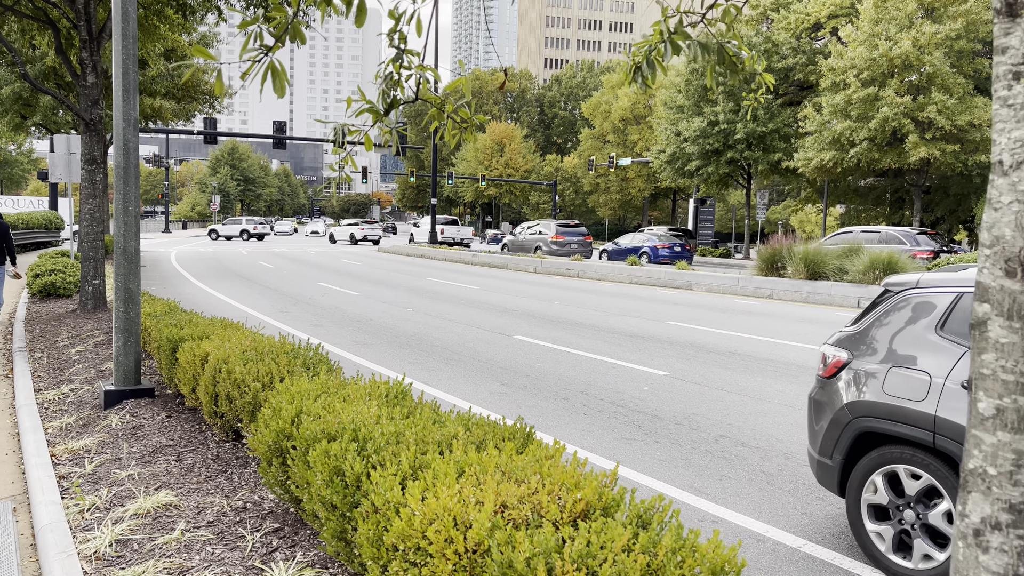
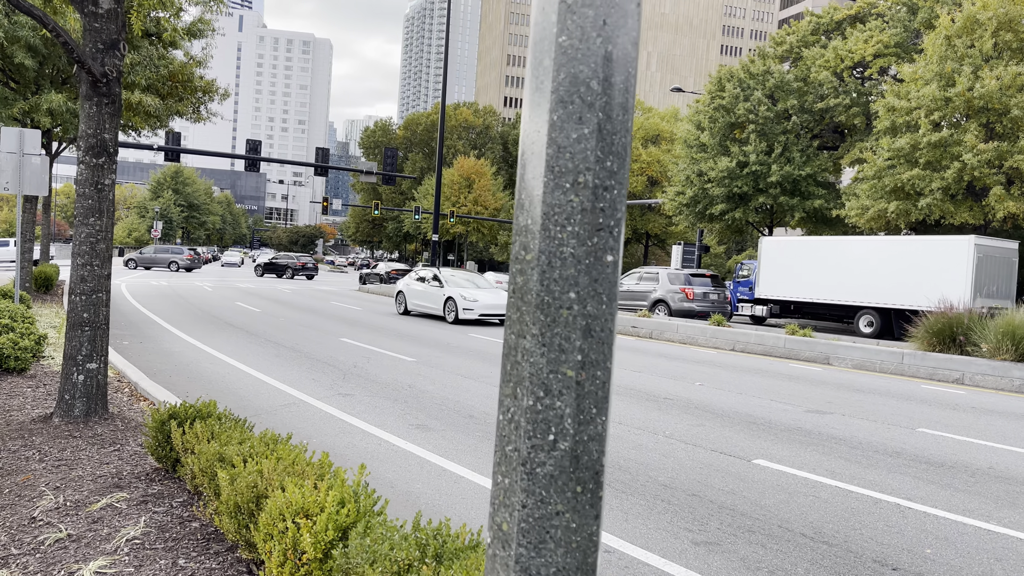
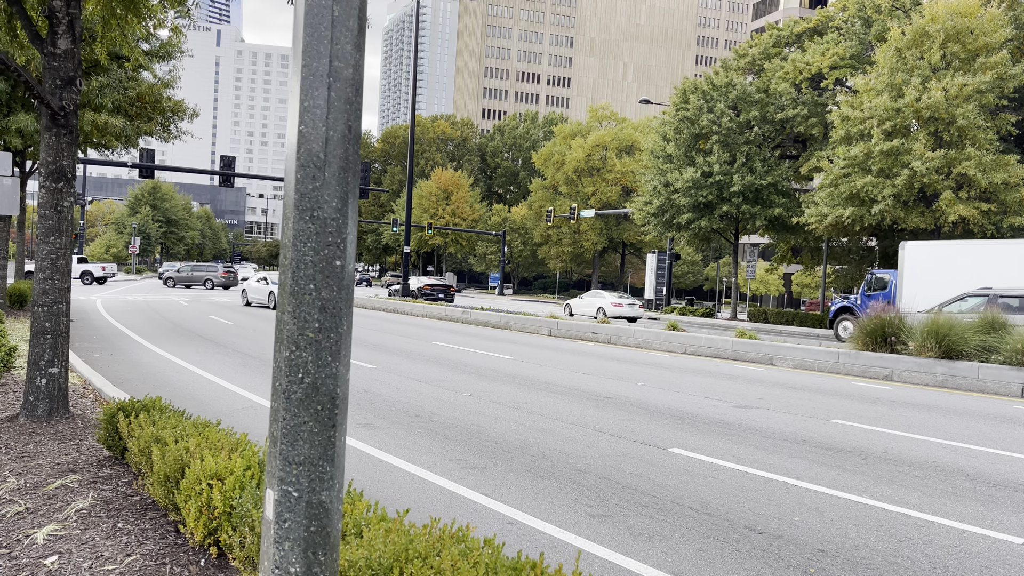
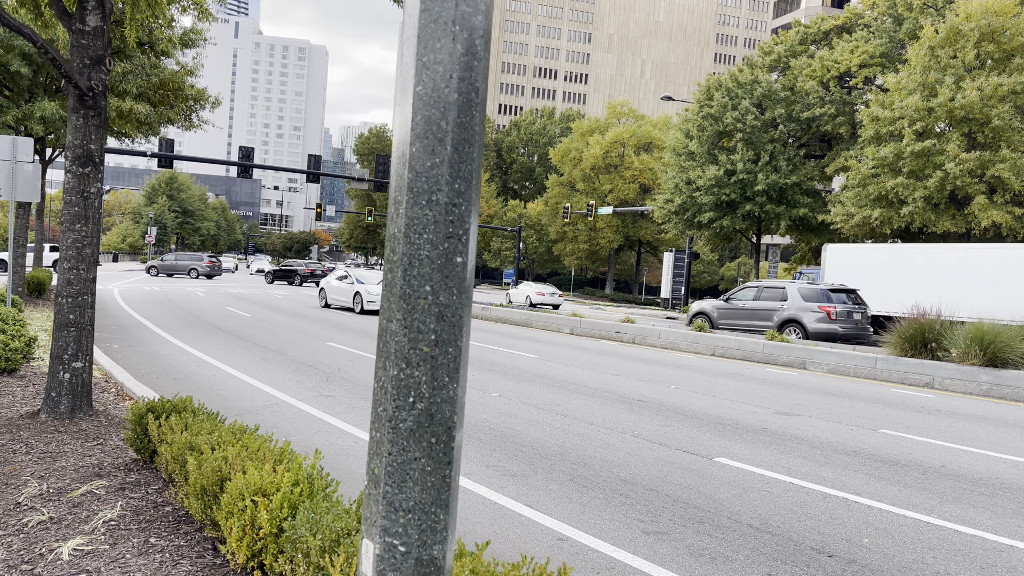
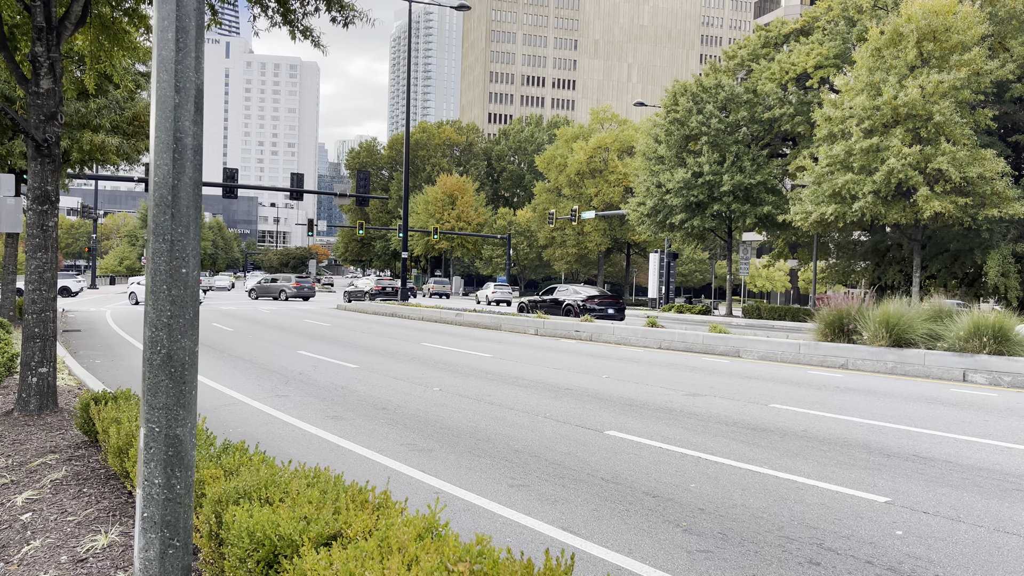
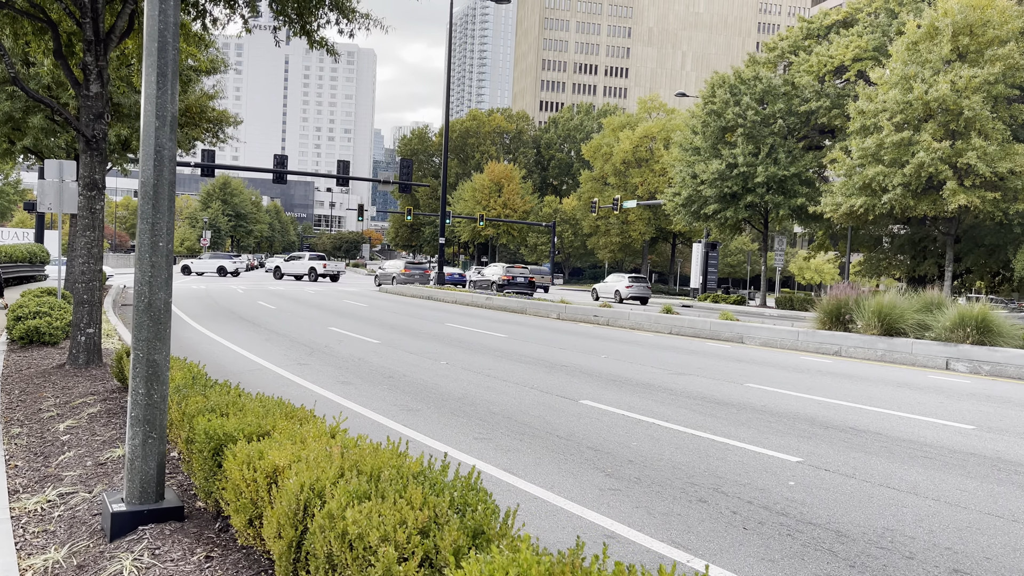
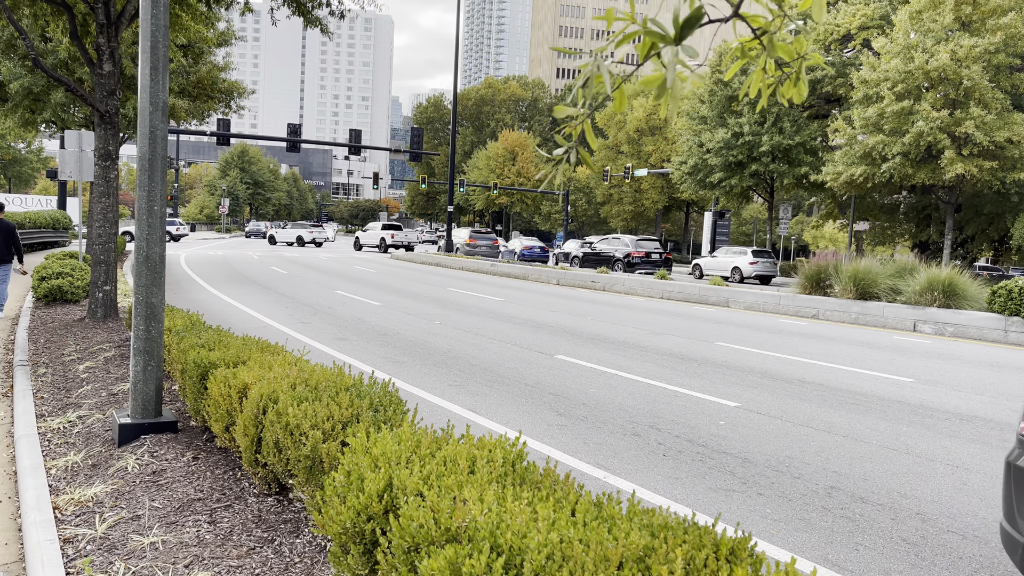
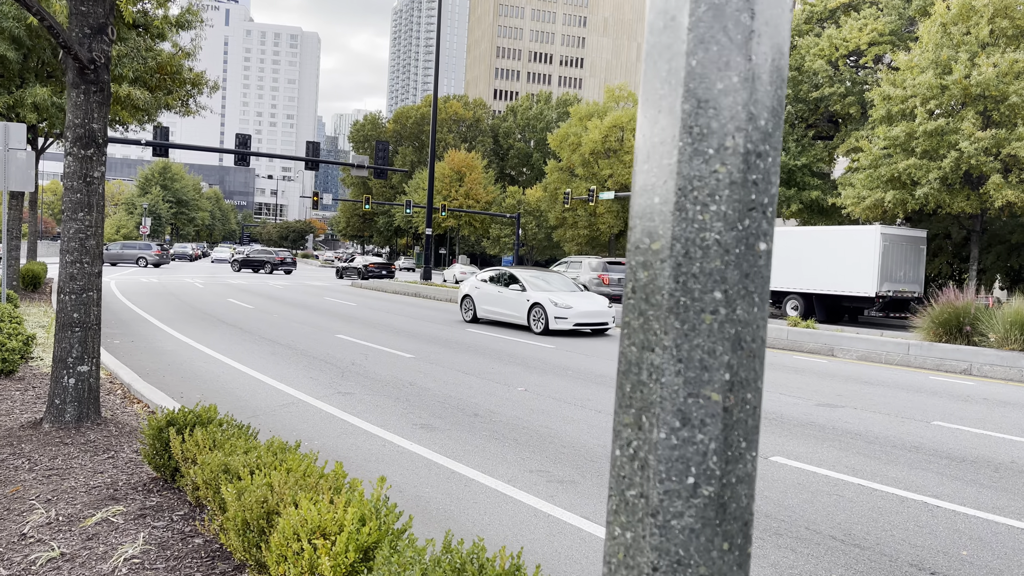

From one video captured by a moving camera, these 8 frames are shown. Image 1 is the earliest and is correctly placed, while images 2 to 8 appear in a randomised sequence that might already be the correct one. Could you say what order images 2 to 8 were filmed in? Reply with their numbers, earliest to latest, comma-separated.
7, 6, 5, 3, 4, 2, 8
